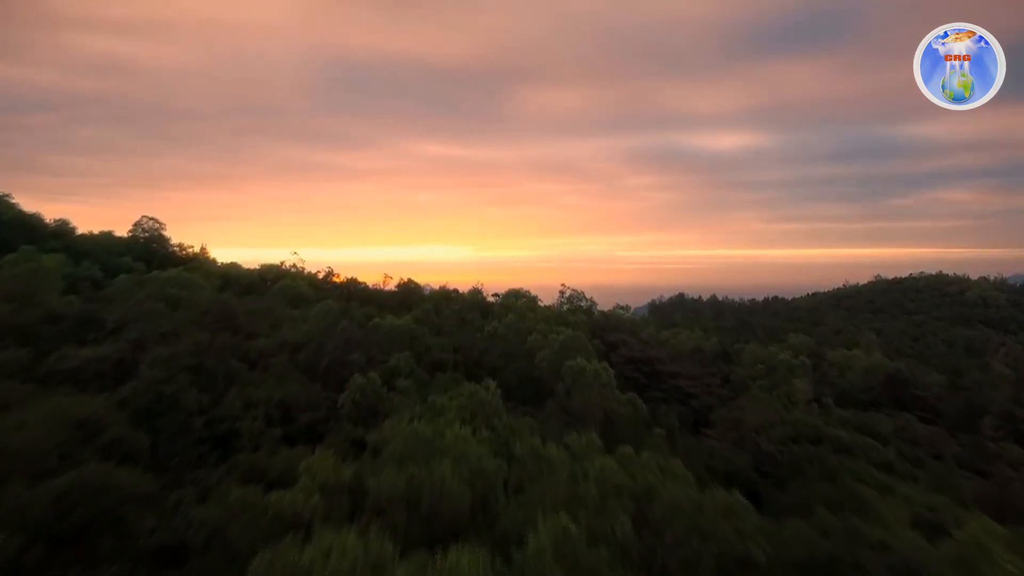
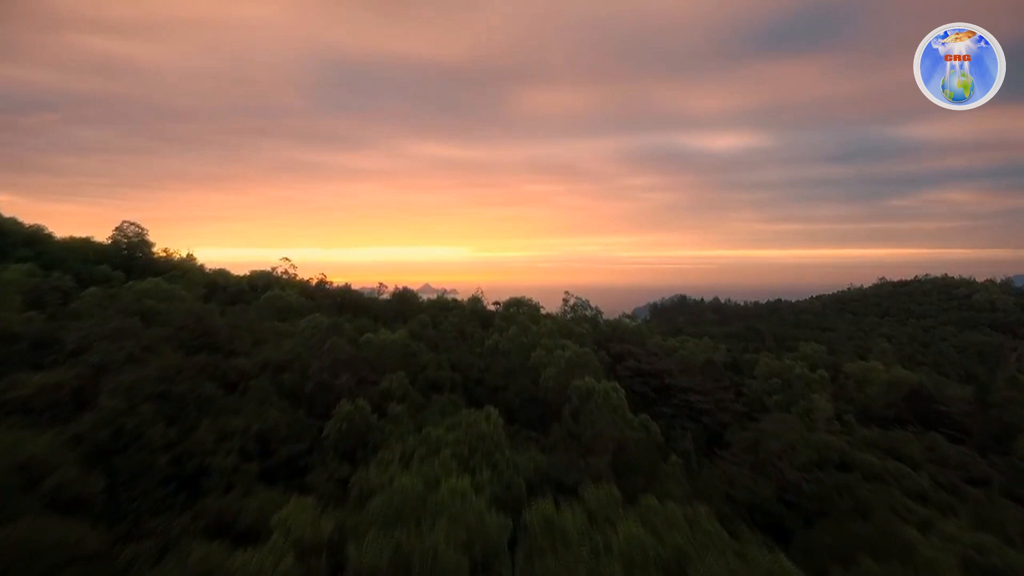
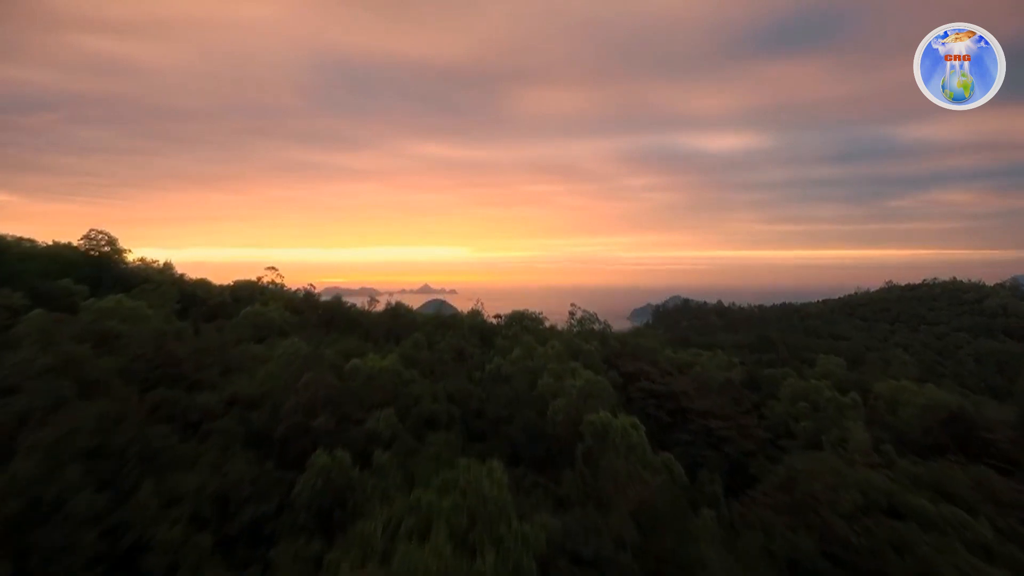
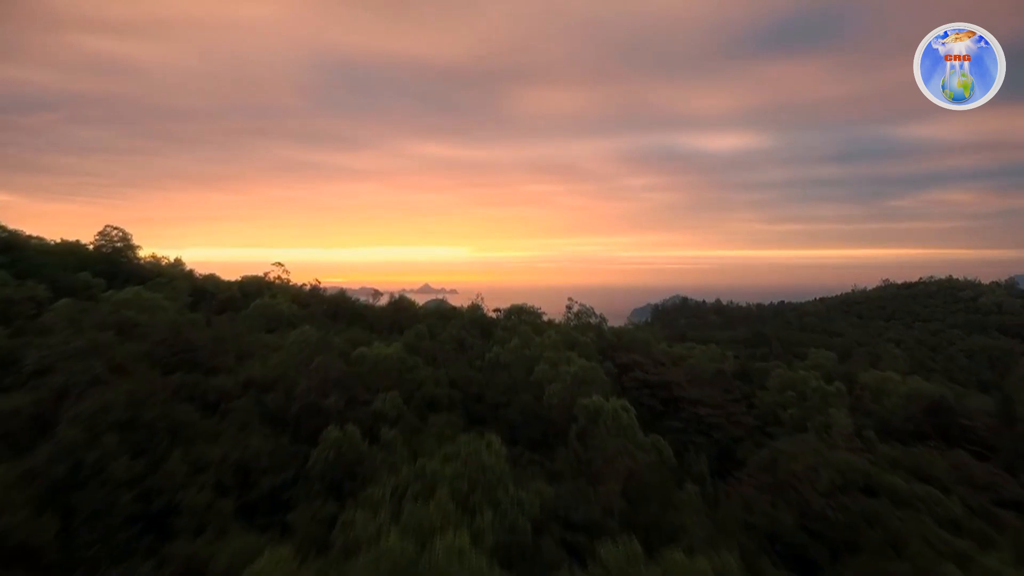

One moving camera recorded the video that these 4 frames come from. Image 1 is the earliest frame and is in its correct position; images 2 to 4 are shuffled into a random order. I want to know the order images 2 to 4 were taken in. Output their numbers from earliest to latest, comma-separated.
2, 4, 3
